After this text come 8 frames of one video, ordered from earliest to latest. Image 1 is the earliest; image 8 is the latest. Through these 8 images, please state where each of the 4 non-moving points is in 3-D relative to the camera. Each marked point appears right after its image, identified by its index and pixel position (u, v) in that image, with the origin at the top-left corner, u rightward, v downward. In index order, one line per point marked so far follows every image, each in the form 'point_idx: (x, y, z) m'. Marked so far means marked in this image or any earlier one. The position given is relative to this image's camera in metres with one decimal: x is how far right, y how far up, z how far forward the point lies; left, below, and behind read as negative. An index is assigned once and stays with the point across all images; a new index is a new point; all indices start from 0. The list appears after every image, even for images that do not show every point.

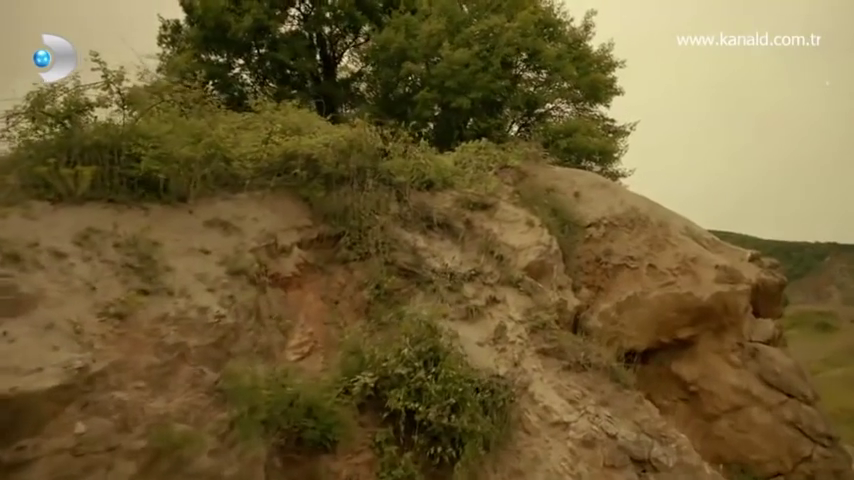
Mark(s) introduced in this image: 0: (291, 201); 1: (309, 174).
0: (-1.5, +0.4, +6.9) m
1: (-1.4, +0.7, +6.9) m
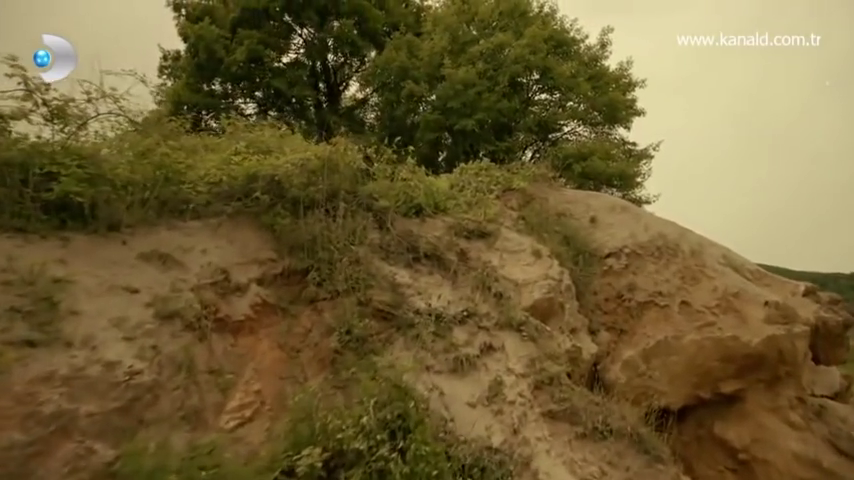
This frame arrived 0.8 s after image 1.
0: (-1.7, +0.1, +5.8) m
1: (-1.5, +0.4, +5.9) m
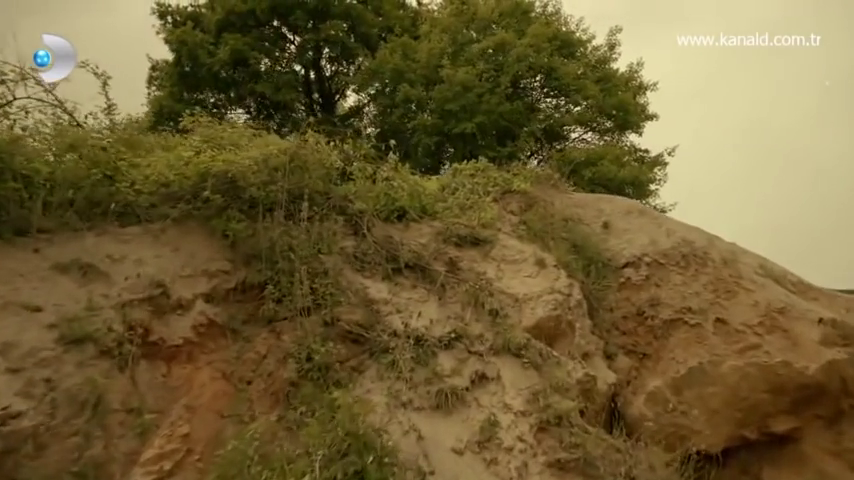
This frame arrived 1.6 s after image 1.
0: (-1.8, 0.0, +4.9) m
1: (-1.6, +0.3, +5.0) m
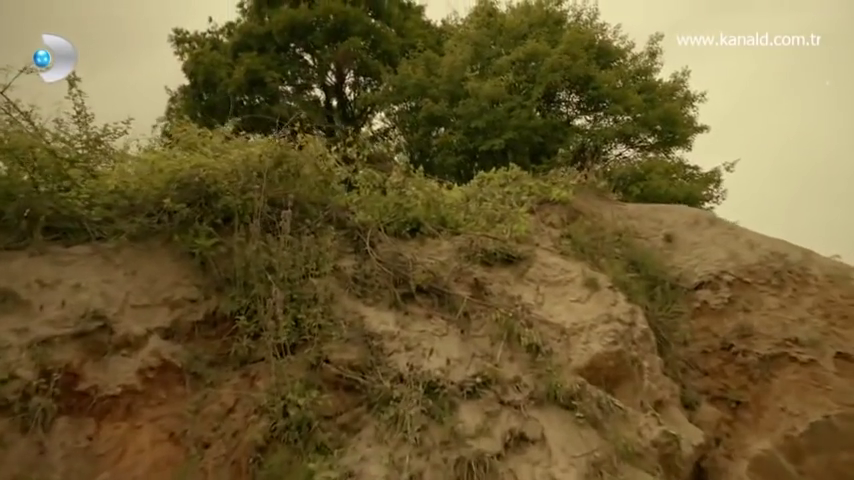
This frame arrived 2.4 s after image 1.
0: (-1.7, -0.1, +4.0) m
1: (-1.5, +0.2, +4.1) m
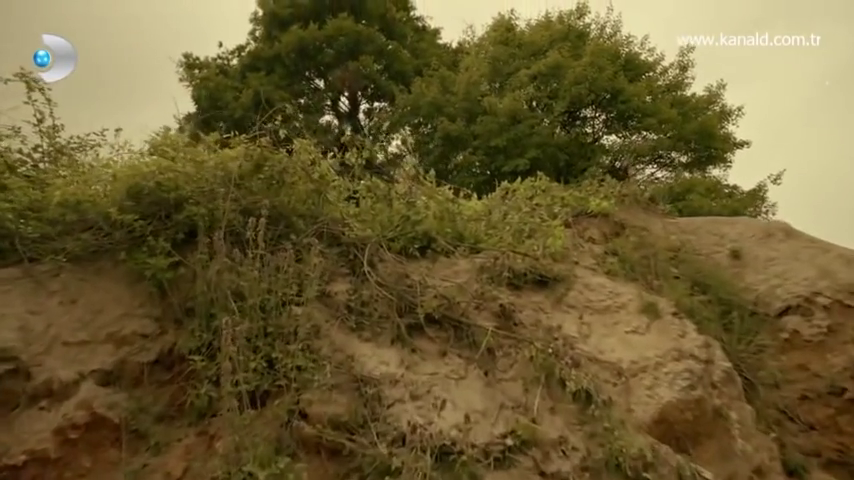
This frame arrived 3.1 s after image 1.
0: (-1.6, -0.2, +3.2) m
1: (-1.5, +0.1, +3.3) m
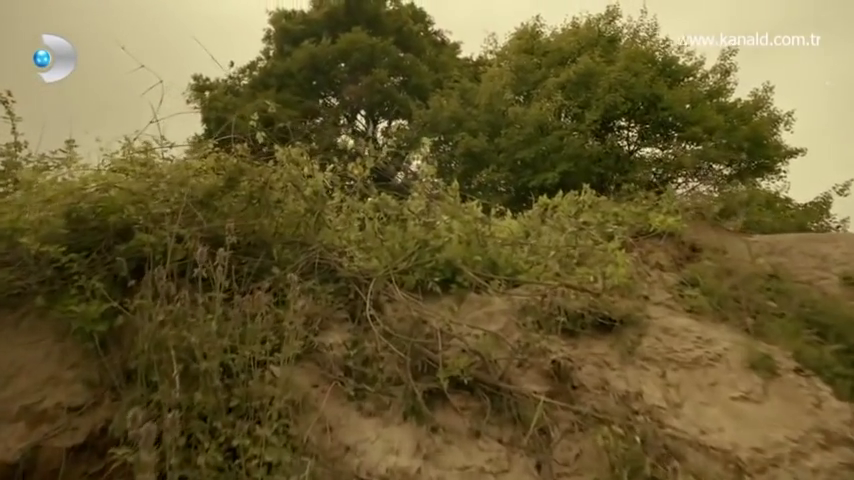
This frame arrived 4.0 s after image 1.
0: (-1.5, -0.4, +2.4) m
1: (-1.4, -0.1, +2.5) m
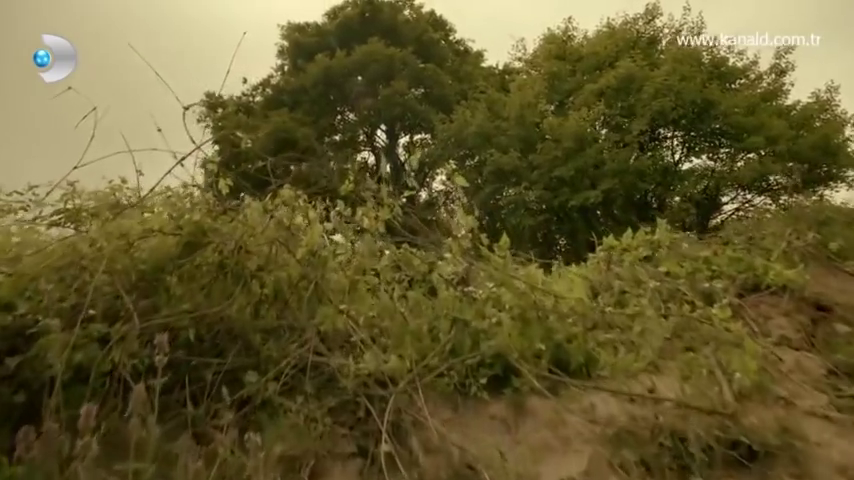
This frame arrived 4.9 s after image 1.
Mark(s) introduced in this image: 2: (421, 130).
0: (-1.4, -0.7, +1.6) m
1: (-1.2, -0.4, +1.7) m
2: (-0.1, +1.9, +10.6) m
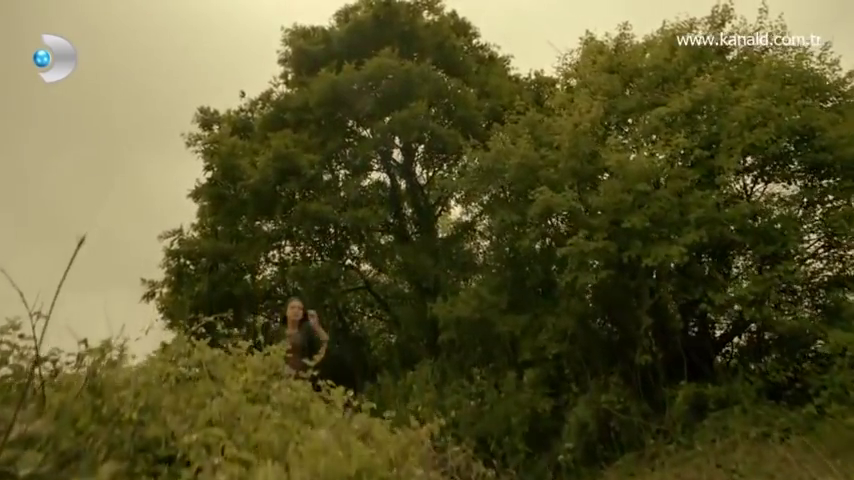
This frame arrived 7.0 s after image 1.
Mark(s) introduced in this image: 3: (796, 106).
0: (-1.1, -1.4, +0.1) m
1: (-1.0, -1.1, +0.2) m
2: (+0.3, +1.2, +9.1) m
3: (+3.9, +1.4, +6.5) m
